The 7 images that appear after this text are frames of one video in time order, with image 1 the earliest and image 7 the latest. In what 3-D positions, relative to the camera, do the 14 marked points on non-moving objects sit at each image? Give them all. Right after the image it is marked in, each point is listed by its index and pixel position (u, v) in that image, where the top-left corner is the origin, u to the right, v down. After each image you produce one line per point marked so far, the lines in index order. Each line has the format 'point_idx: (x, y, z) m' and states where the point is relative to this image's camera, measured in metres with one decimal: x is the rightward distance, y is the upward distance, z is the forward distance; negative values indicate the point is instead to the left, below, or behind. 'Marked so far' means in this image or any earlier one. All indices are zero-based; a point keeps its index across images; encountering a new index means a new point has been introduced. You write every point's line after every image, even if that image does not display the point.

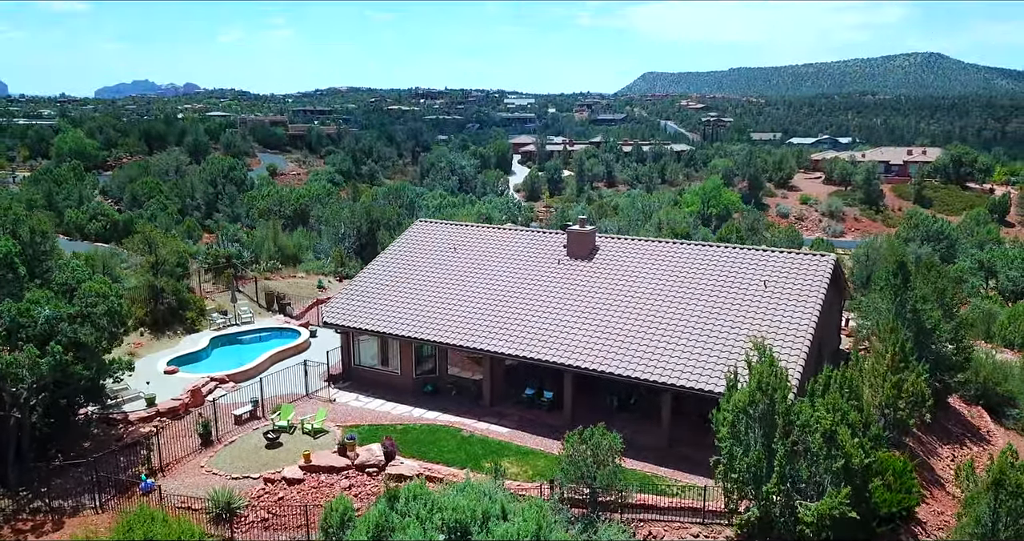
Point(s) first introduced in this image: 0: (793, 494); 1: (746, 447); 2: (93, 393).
0: (+5.9, -4.6, +14.7) m
1: (+5.0, -3.8, +15.2) m
2: (-11.8, -3.4, +19.8) m
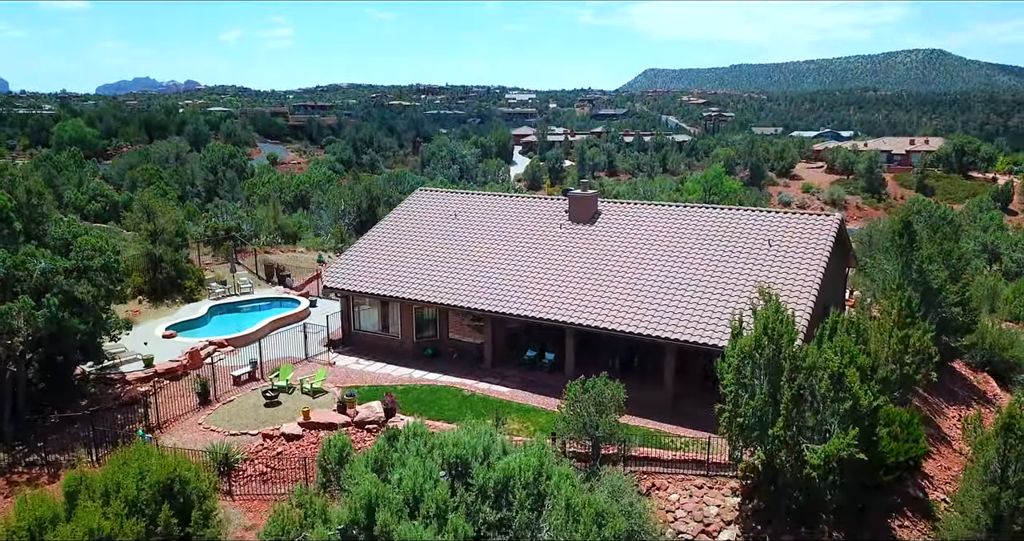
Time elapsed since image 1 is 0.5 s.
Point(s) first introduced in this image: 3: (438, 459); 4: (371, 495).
0: (+5.9, -3.4, +14.4) m
1: (+5.1, -2.6, +14.9) m
2: (-11.8, -2.2, +19.6) m
3: (-1.3, -3.3, +12.4) m
4: (-2.2, -3.5, +11.1) m
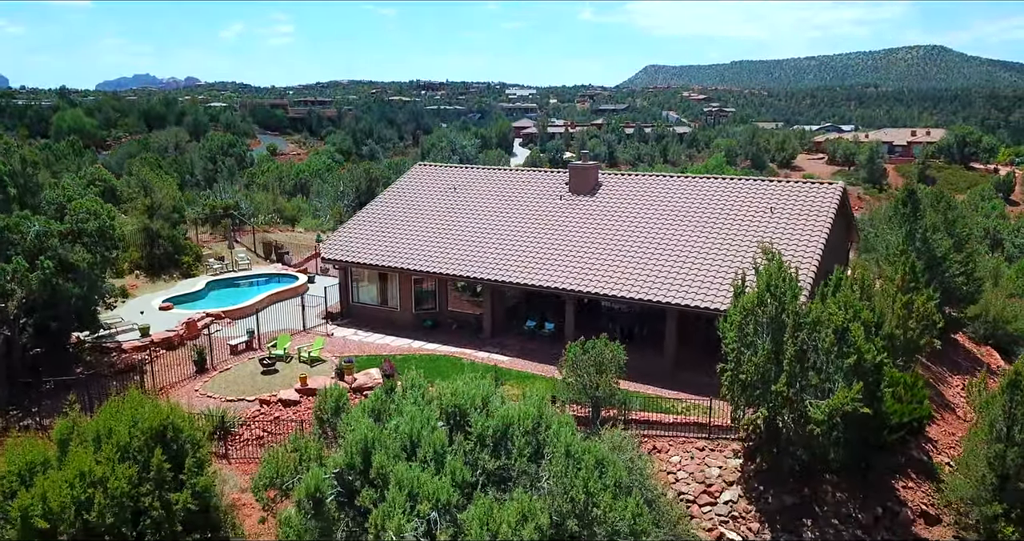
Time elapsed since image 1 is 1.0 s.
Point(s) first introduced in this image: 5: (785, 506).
0: (+5.9, -2.4, +14.2) m
1: (+5.1, -1.6, +14.7) m
2: (-11.8, -1.3, +19.4) m
3: (-1.3, -2.4, +12.2) m
4: (-2.2, -2.6, +11.0) m
5: (+5.8, -5.0, +14.8) m
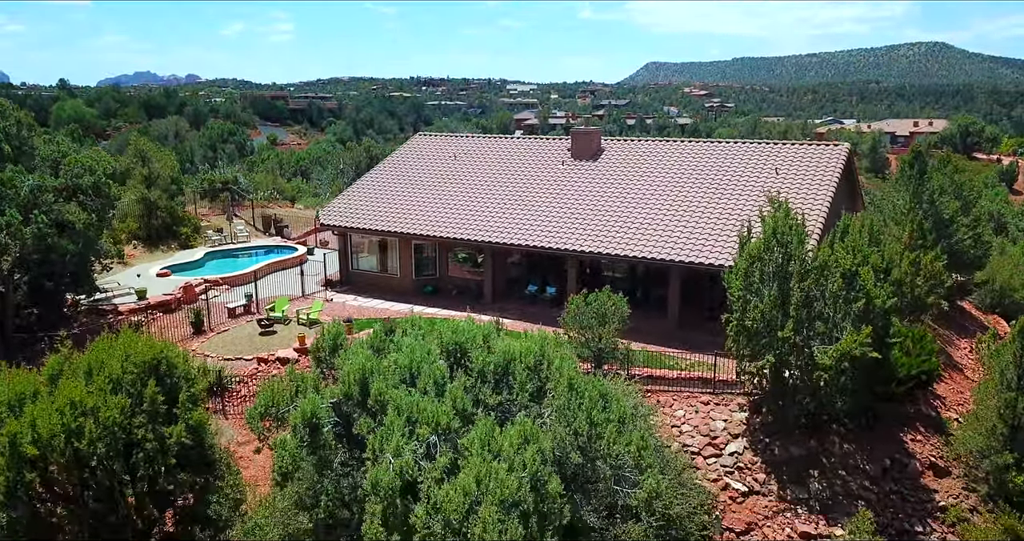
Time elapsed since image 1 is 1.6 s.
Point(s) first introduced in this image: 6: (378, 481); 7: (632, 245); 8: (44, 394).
0: (+5.9, -1.3, +14.0) m
1: (+5.1, -0.5, +14.5) m
2: (-11.8, -0.1, +19.1) m
3: (-1.3, -1.3, +12.0) m
4: (-2.2, -1.5, +10.7) m
5: (+5.8, -3.9, +14.6) m
6: (-1.7, -2.6, +8.7) m
7: (+3.3, +0.7, +19.5) m
8: (-7.1, -1.9, +10.7) m
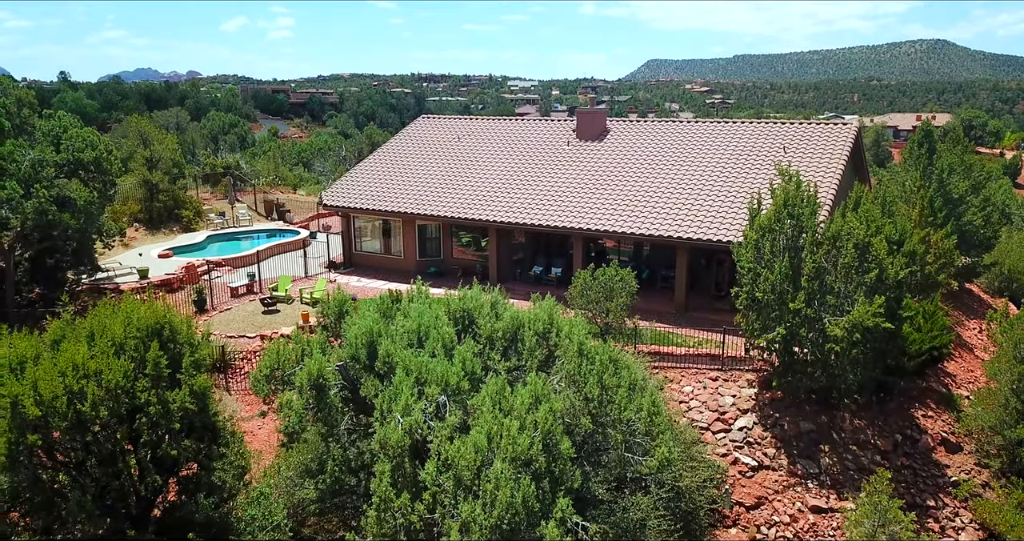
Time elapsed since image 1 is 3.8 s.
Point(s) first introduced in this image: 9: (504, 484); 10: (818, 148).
0: (+6.0, -0.8, +13.8) m
1: (+5.2, 0.0, +14.3) m
2: (-11.6, +0.5, +19.0) m
3: (-1.1, -0.7, +11.8) m
4: (-2.1, -0.9, +10.5) m
5: (+5.9, -3.3, +14.4) m
6: (-1.5, -2.0, +8.5) m
7: (+3.5, +1.3, +19.3) m
8: (-7.0, -1.3, +10.5) m
9: (-0.1, -2.4, +7.9) m
10: (+8.6, +3.4, +19.9) m
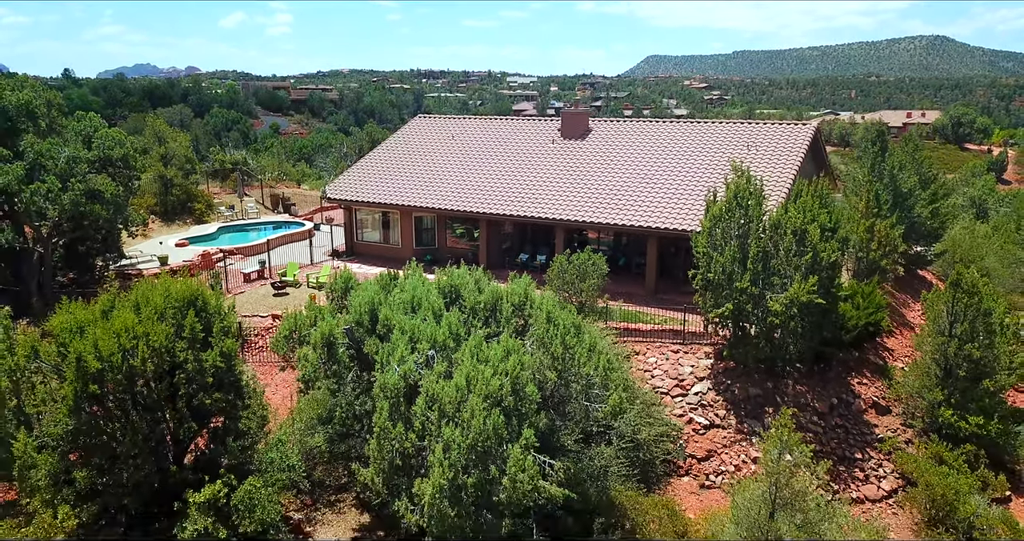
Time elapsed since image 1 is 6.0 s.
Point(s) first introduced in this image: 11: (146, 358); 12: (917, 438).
0: (+5.7, -0.4, +15.8) m
1: (+4.8, +0.4, +16.3) m
2: (-12.0, +0.9, +21.0) m
3: (-1.5, -0.3, +13.8) m
4: (-2.5, -0.5, +12.5) m
5: (+5.5, -2.9, +16.4) m
6: (-1.9, -1.7, +10.5) m
7: (+3.1, +1.7, +21.3) m
8: (-7.4, -0.9, +12.6) m
9: (-0.5, -2.0, +9.9) m
10: (+8.3, +3.8, +21.9) m
11: (-6.2, -1.5, +12.0) m
12: (+9.3, -3.8, +16.1) m
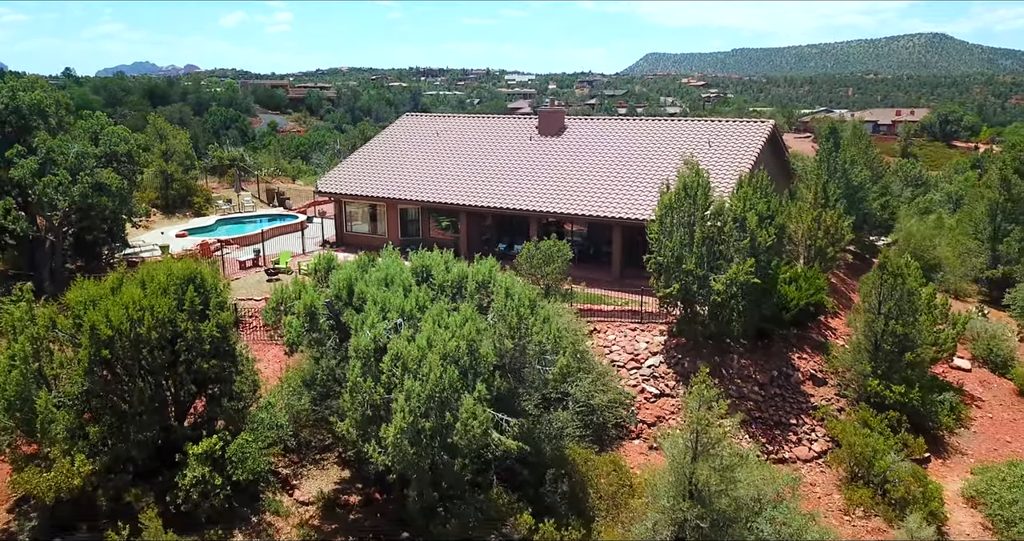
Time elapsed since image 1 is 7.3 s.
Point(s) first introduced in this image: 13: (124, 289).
0: (+4.9, 0.0, +17.5) m
1: (+4.1, +0.8, +18.0) m
2: (-12.8, +1.3, +22.6) m
3: (-2.3, 0.0, +15.5) m
4: (-3.2, -0.2, +14.2) m
5: (+4.8, -2.5, +18.1) m
6: (-2.7, -1.3, +12.2) m
7: (+2.3, +2.1, +23.0) m
8: (-8.1, -0.6, +14.2) m
9: (-1.2, -1.6, +11.6) m
10: (+7.5, +4.3, +23.6) m
11: (-7.0, -1.1, +13.7) m
12: (+8.5, -3.4, +17.8) m
13: (-7.8, -0.4, +14.1) m
